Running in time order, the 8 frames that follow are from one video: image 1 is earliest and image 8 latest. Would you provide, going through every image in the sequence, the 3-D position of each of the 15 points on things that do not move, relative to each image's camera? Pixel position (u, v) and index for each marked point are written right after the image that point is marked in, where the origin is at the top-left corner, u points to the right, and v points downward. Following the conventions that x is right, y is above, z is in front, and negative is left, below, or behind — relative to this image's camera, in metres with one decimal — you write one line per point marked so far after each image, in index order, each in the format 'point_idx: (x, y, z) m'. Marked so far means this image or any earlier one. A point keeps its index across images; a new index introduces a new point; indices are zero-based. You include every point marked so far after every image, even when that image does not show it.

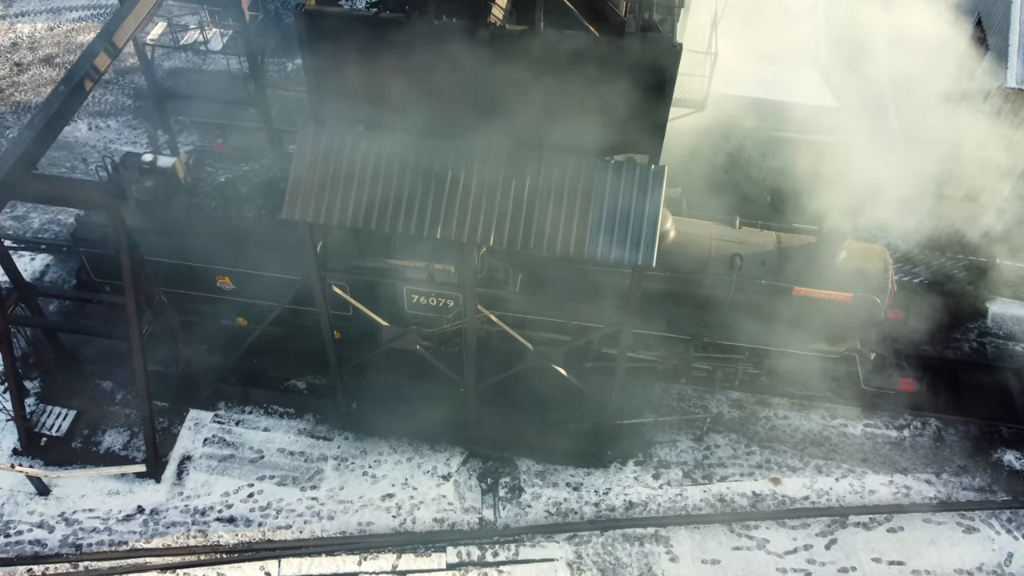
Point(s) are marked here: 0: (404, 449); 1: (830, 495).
0: (-1.6, -2.4, +10.8) m
1: (+4.4, -2.9, +10.3) m
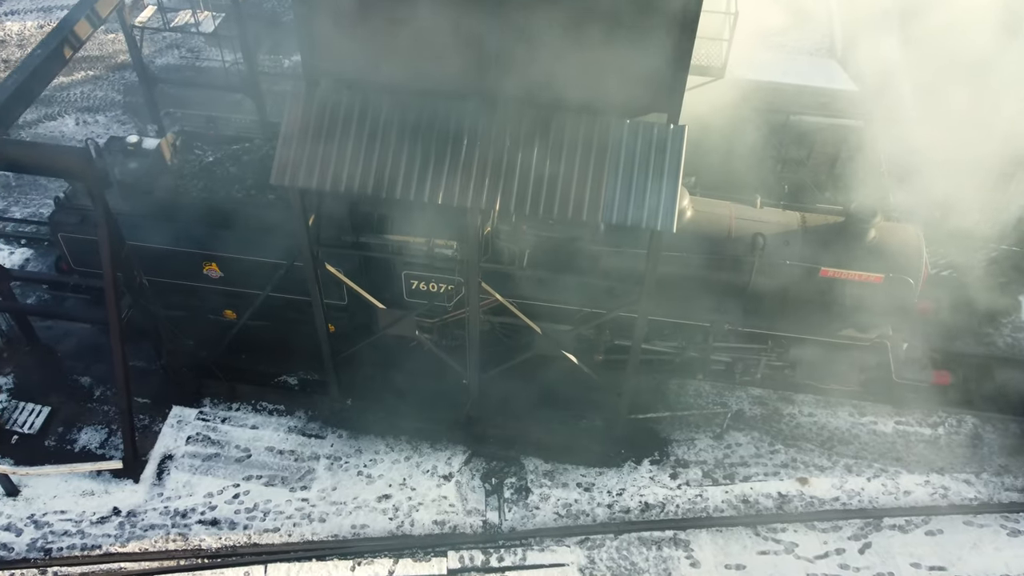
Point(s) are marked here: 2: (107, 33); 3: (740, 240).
0: (-1.5, -2.2, +10.0) m
1: (+4.5, -2.7, +9.5) m
2: (-10.3, +6.3, +18.3) m
3: (+2.9, +0.6, +9.2) m
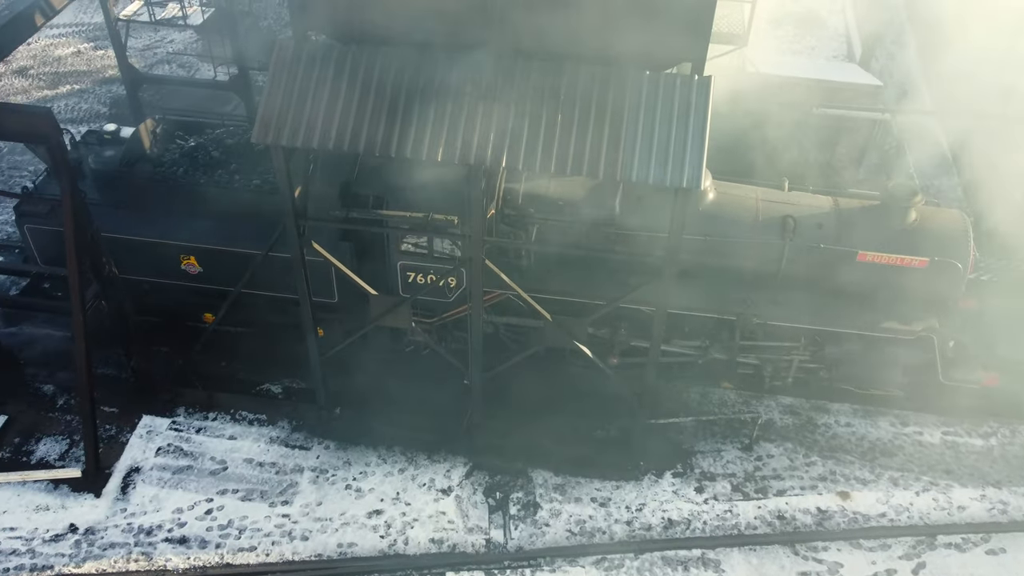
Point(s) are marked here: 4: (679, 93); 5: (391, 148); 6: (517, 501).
0: (-1.4, -2.1, +9.0) m
1: (+4.6, -2.6, +8.5) m
2: (-10.2, +5.8, +17.9) m
3: (+2.9, +0.7, +8.4) m
4: (+1.5, +1.7, +6.5) m
5: (-1.1, +1.2, +6.5) m
6: (+0.1, -2.5, +8.6) m
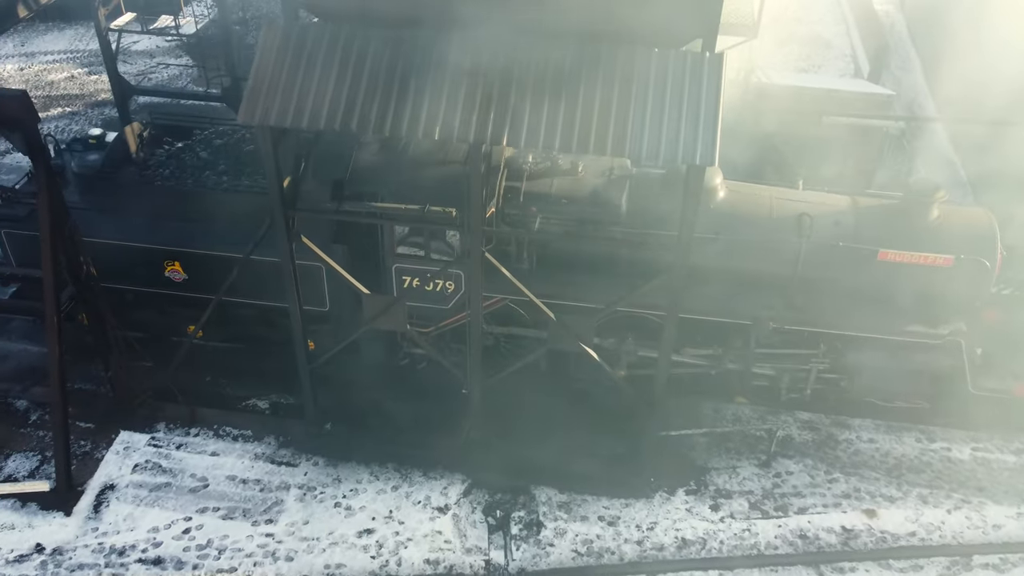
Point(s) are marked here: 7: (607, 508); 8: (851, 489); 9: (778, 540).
0: (-1.4, -2.2, +8.5) m
1: (+4.6, -2.6, +7.9) m
2: (-10.2, +5.1, +17.8) m
3: (+2.9, +0.7, +8.0) m
4: (+1.5, +1.8, +6.2) m
5: (-1.1, +1.3, +6.2) m
6: (+0.1, -2.5, +8.0) m
7: (+1.0, -2.4, +8.1) m
8: (+3.8, -2.3, +8.3) m
9: (+2.8, -2.7, +7.8) m
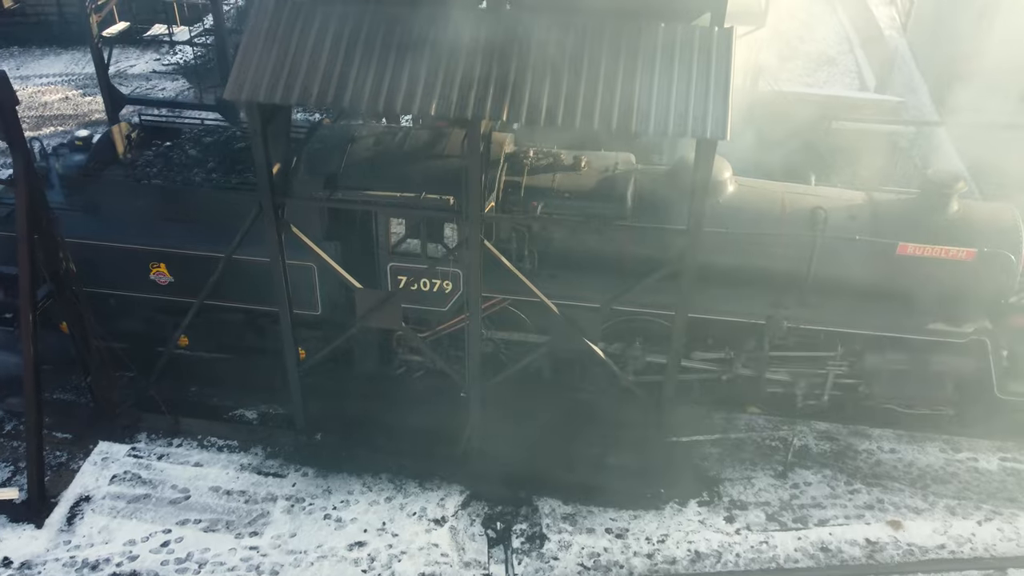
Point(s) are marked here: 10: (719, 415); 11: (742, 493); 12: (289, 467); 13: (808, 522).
0: (-1.4, -2.1, +8.0) m
1: (+4.6, -2.5, +7.3) m
2: (-10.2, +4.6, +17.7) m
3: (+3.0, +0.8, +7.7) m
4: (+1.5, +1.9, +5.9) m
5: (-1.1, +1.5, +5.9) m
6: (+0.1, -2.5, +7.5) m
7: (+1.1, -2.4, +7.6) m
8: (+3.8, -2.3, +7.8) m
9: (+2.8, -2.6, +7.3) m
10: (+2.5, -1.5, +8.8) m
11: (+2.5, -2.2, +7.9) m
12: (-2.5, -2.0, +8.2) m
13: (+3.0, -2.4, +7.6) m
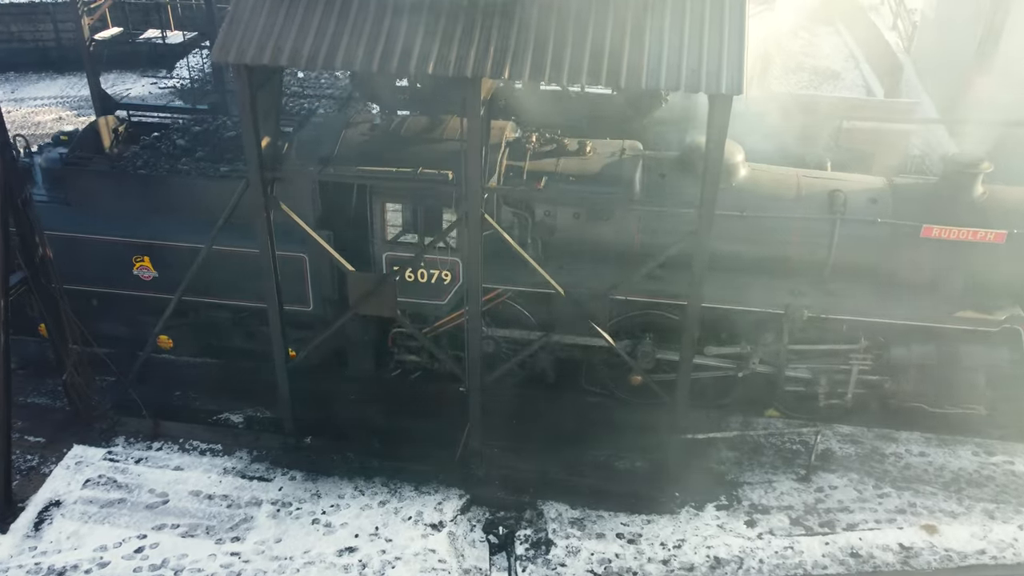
0: (-1.4, -2.0, +7.4) m
1: (+4.6, -2.4, +6.8) m
2: (-10.1, +4.1, +17.5) m
3: (+3.0, +0.9, +7.3) m
4: (+1.5, +2.2, +5.6) m
5: (-1.0, +1.7, +5.6) m
6: (+0.1, -2.4, +6.9) m
7: (+1.1, -2.3, +7.1) m
8: (+3.9, -2.1, +7.3) m
9: (+2.8, -2.5, +6.7) m
10: (+2.5, -1.5, +8.3) m
11: (+2.5, -2.1, +7.4) m
12: (-2.4, -1.9, +7.7) m
13: (+3.1, -2.3, +7.0) m
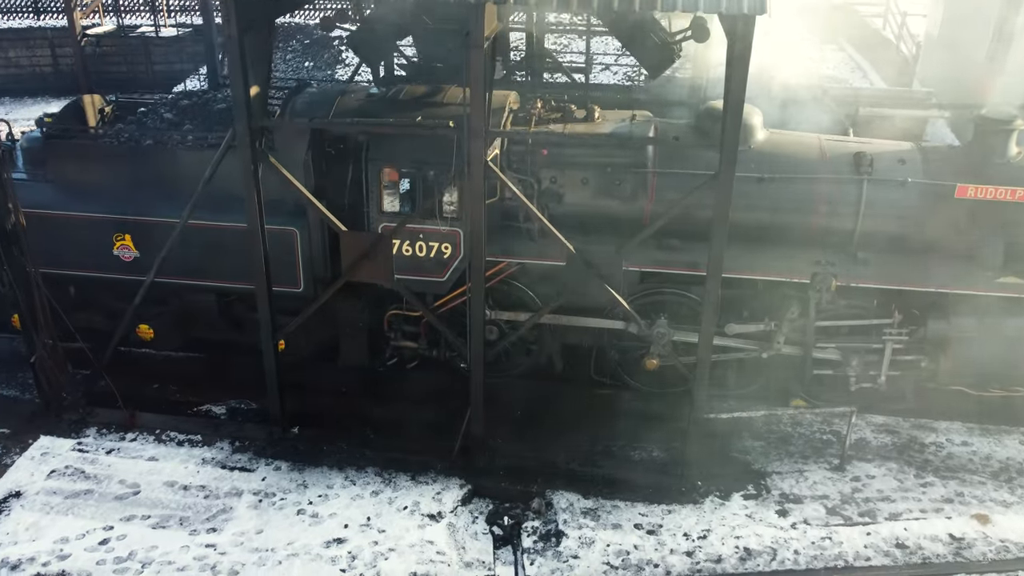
0: (-1.3, -1.8, +6.8) m
1: (+4.7, -2.1, +6.1) m
2: (-10.1, +3.7, +17.2) m
3: (+3.0, +1.2, +6.8) m
4: (+1.6, +2.6, +5.2) m
5: (-1.0, +2.1, +5.1) m
6: (+0.2, -2.0, +6.3) m
7: (+1.1, -2.0, +6.4) m
8: (+3.9, -1.8, +6.6) m
9: (+2.9, -2.1, +6.0) m
10: (+2.6, -1.2, +7.7) m
11: (+2.6, -1.8, +6.7) m
12: (-2.4, -1.6, +7.0) m
13: (+3.1, -2.0, +6.3) m
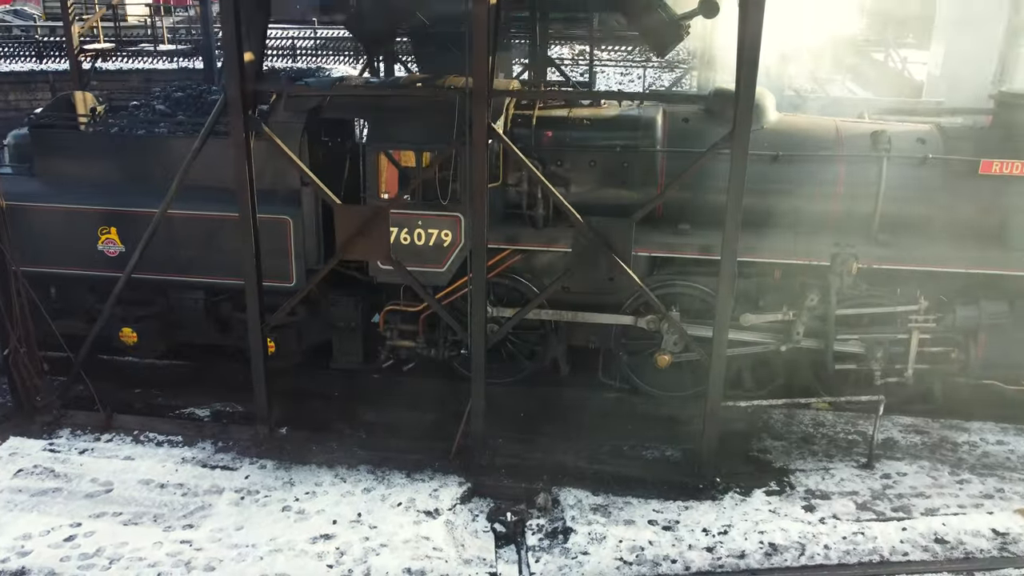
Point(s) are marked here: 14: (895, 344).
0: (-1.3, -1.6, +6.3) m
1: (+4.7, -1.8, +5.6) m
2: (-10.1, +2.9, +17.2) m
3: (+3.1, +1.3, +6.6) m
4: (+1.6, +2.8, +5.1) m
5: (-1.0, +2.4, +5.0) m
6: (+0.2, -1.9, +5.7) m
7: (+1.2, -1.8, +5.9) m
8: (+4.0, -1.7, +6.1) m
9: (+2.9, -1.9, +5.5) m
10: (+2.6, -1.2, +7.3) m
11: (+2.6, -1.6, +6.2) m
12: (-2.4, -1.5, +6.5) m
13: (+3.2, -1.8, +5.8) m
14: (+3.4, -0.5, +6.6) m
